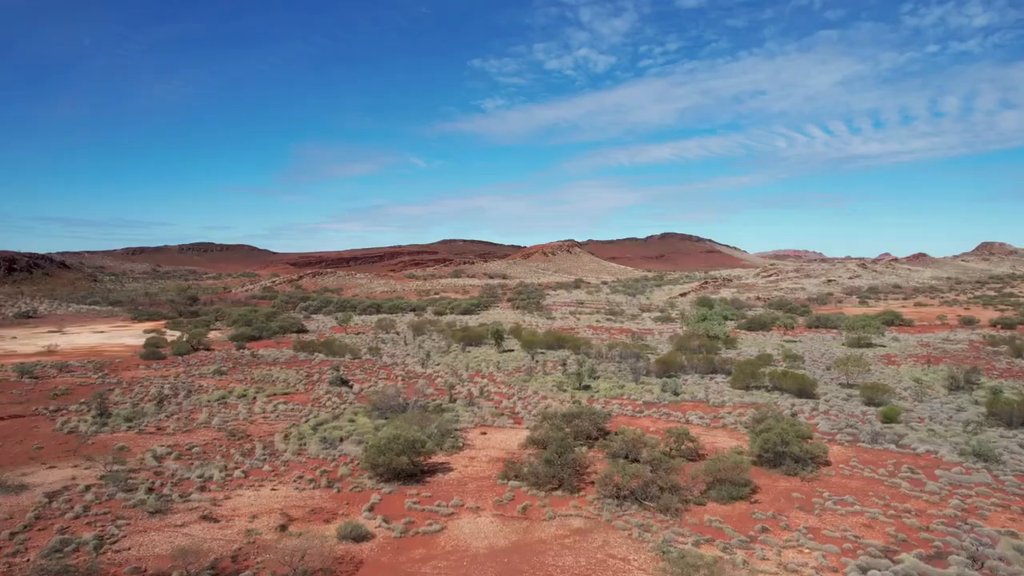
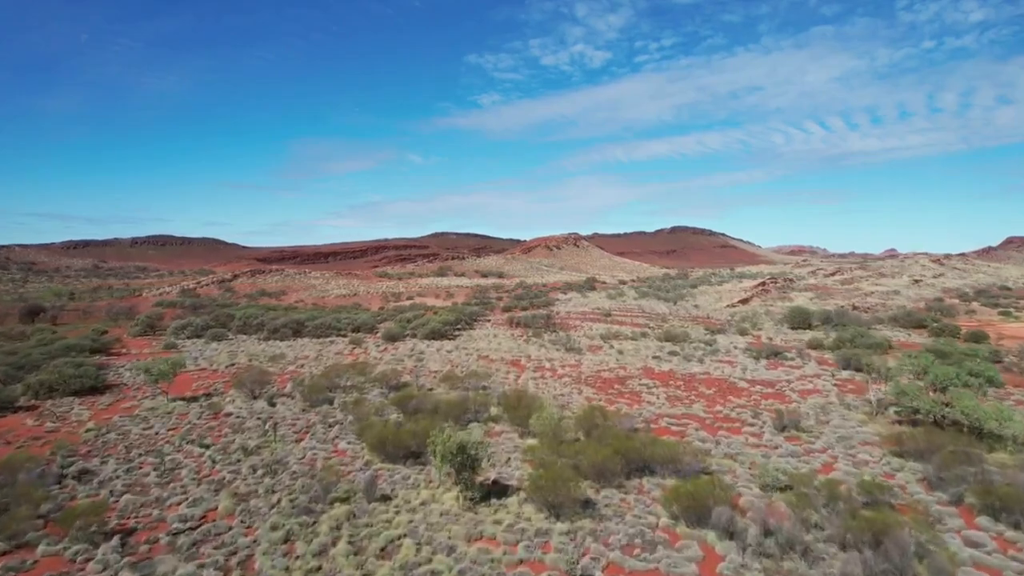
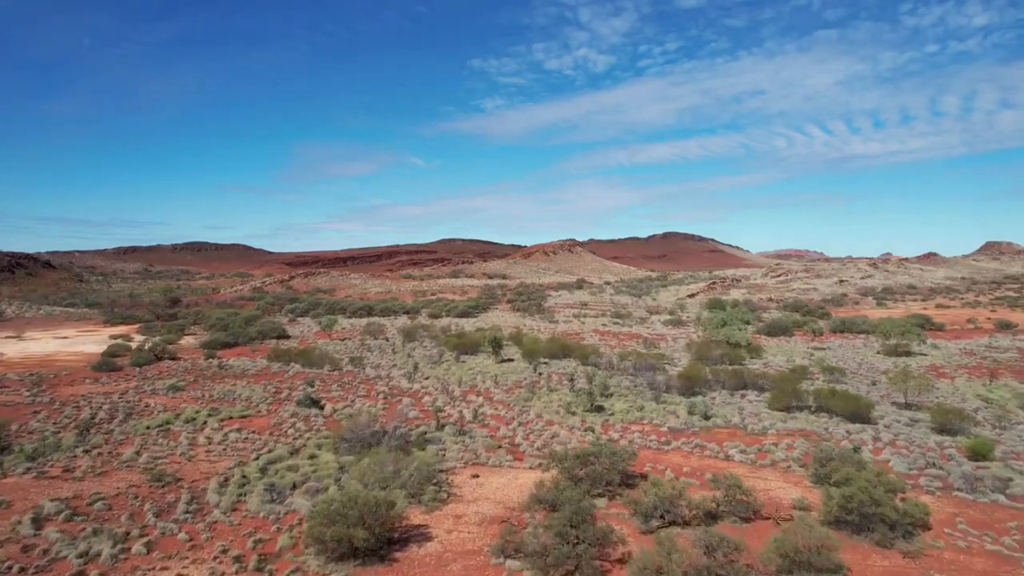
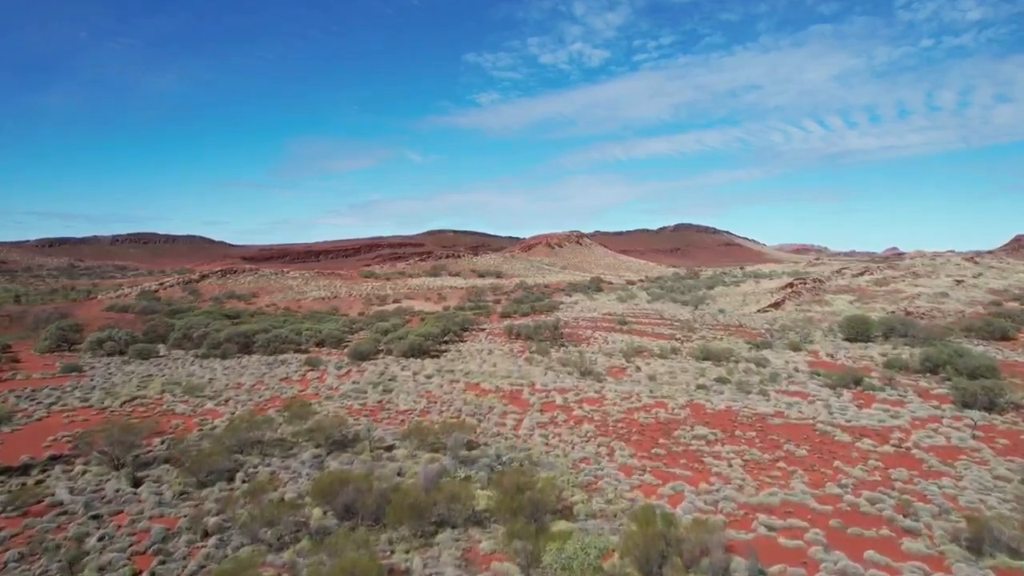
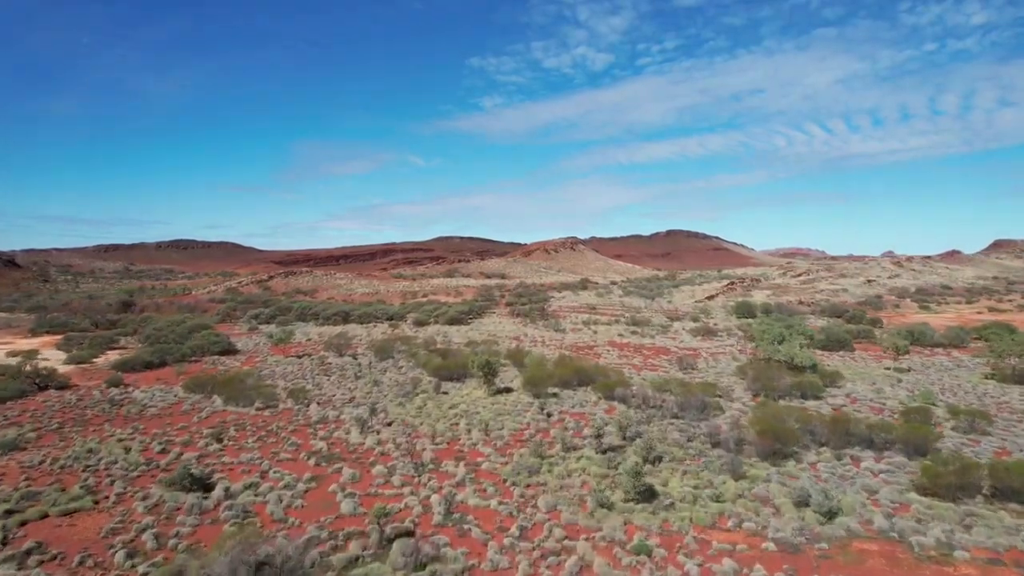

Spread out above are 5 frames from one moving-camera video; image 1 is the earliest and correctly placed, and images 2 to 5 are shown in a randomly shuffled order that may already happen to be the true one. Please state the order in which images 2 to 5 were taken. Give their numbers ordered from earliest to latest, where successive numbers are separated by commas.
3, 5, 2, 4
